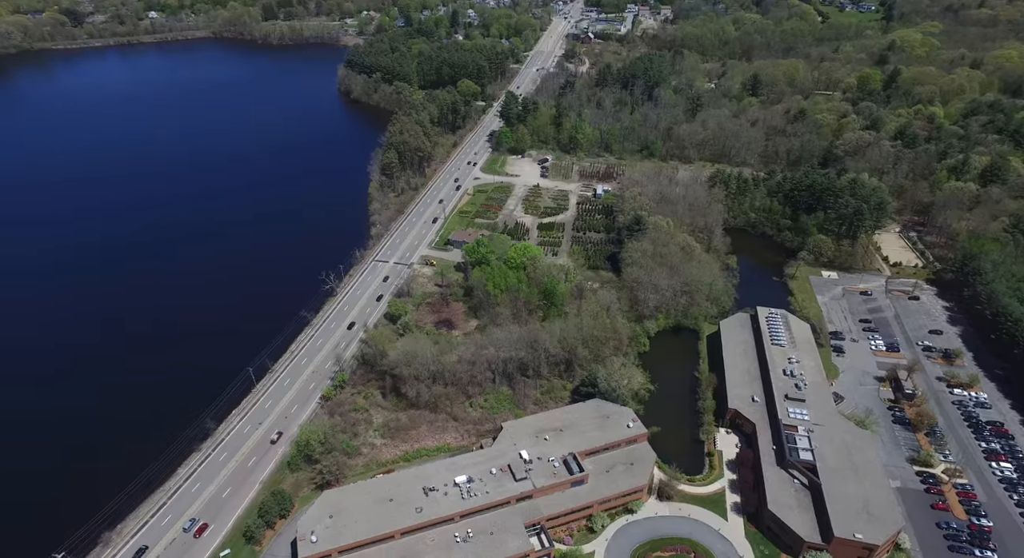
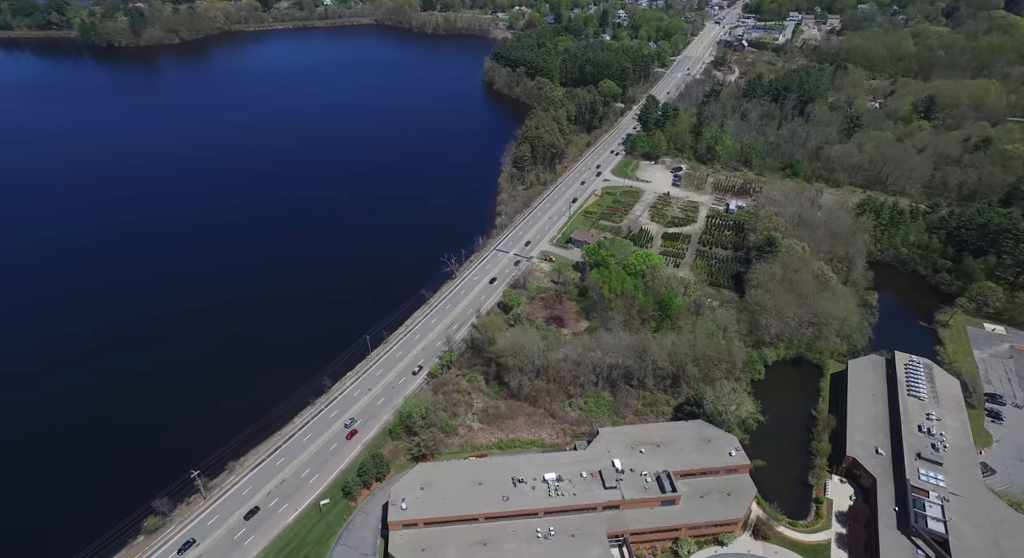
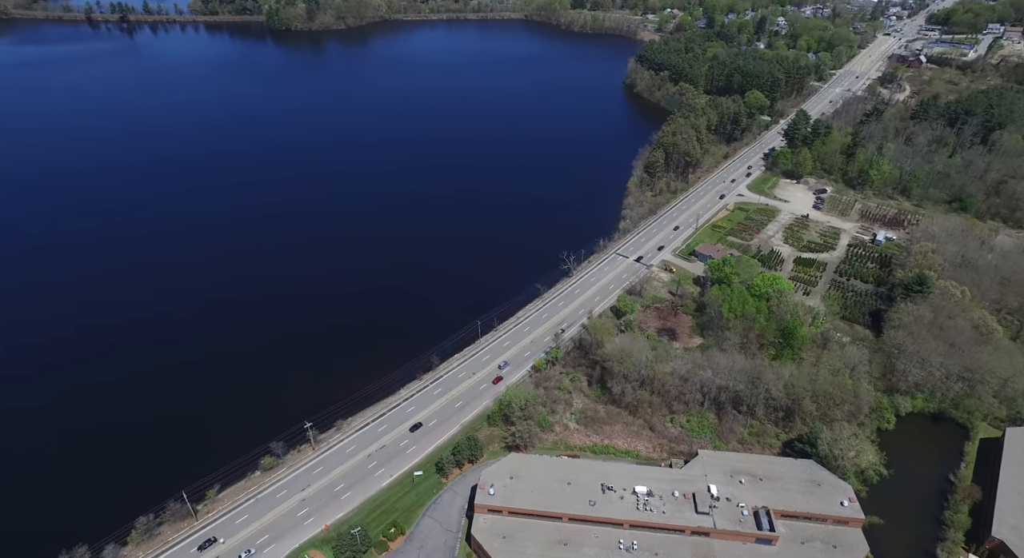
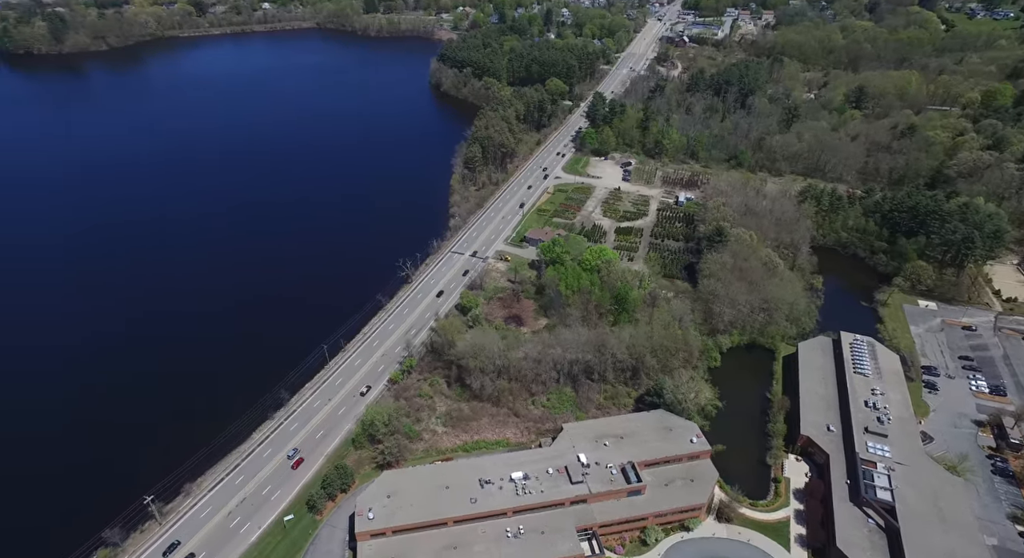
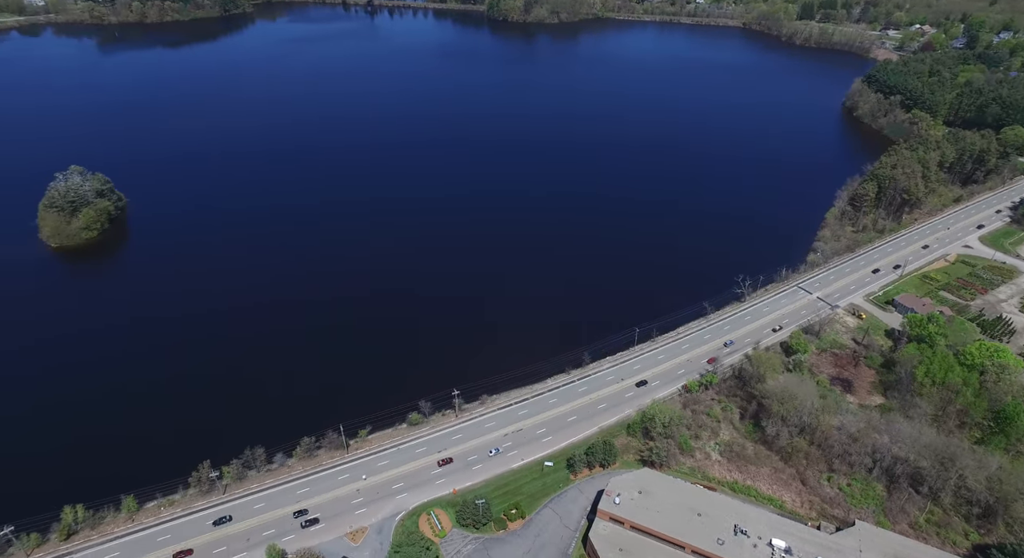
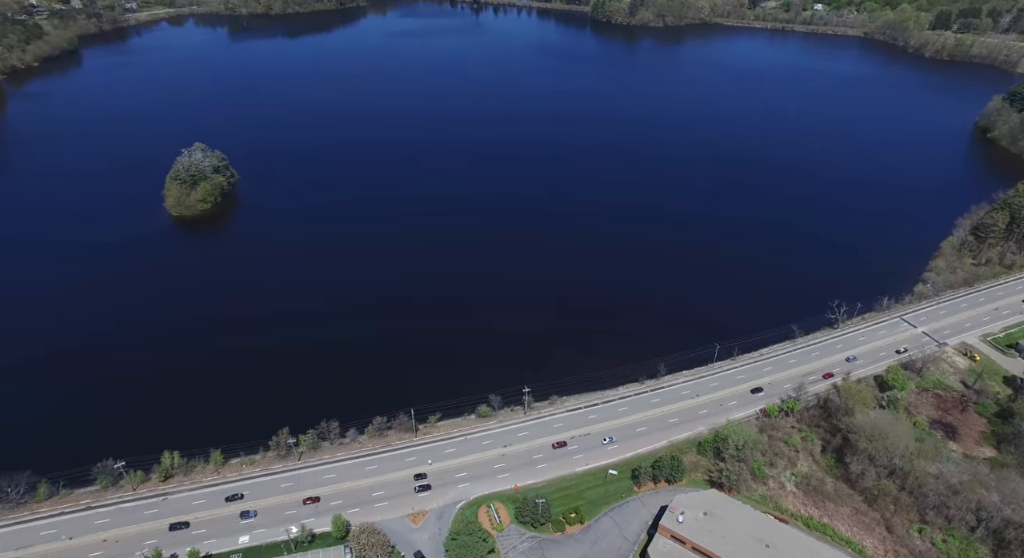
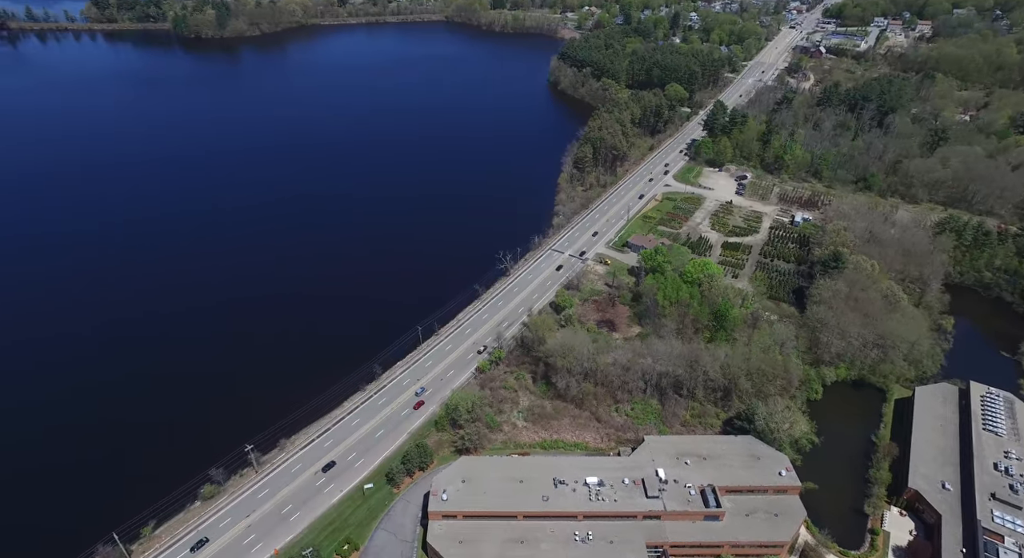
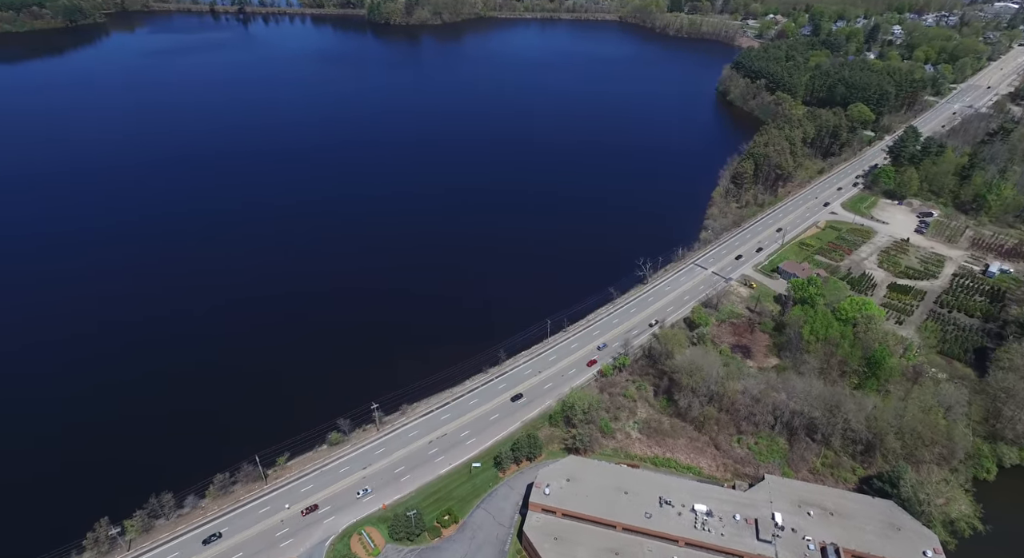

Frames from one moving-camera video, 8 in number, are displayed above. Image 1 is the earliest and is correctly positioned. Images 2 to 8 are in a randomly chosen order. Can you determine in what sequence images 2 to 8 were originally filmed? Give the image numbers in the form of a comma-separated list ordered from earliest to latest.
4, 2, 7, 3, 8, 5, 6
